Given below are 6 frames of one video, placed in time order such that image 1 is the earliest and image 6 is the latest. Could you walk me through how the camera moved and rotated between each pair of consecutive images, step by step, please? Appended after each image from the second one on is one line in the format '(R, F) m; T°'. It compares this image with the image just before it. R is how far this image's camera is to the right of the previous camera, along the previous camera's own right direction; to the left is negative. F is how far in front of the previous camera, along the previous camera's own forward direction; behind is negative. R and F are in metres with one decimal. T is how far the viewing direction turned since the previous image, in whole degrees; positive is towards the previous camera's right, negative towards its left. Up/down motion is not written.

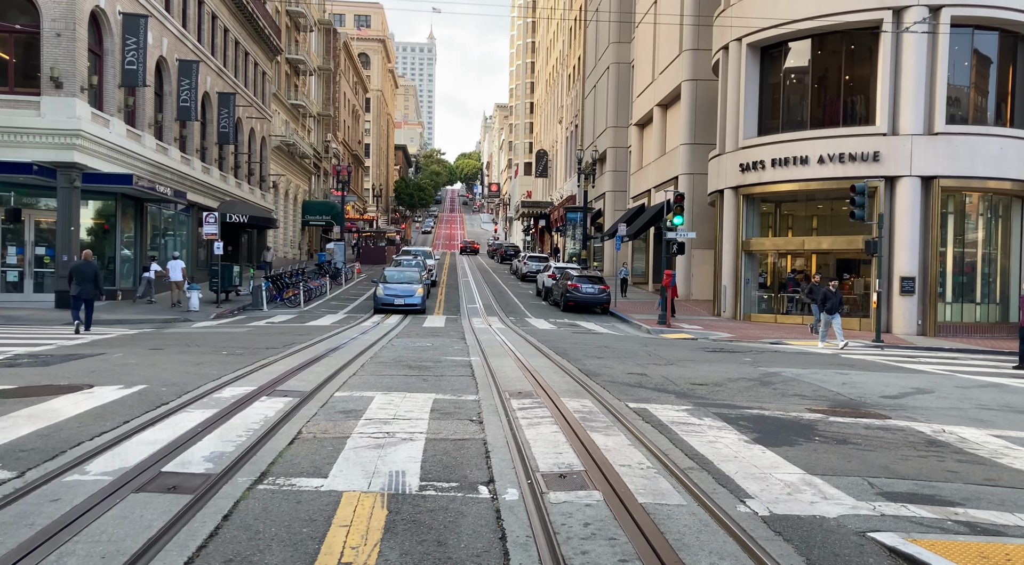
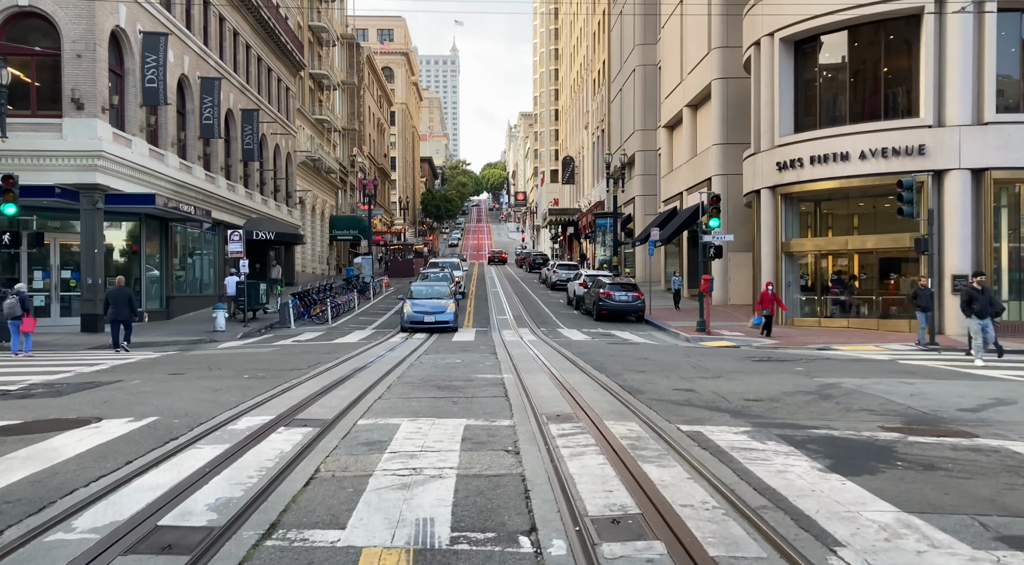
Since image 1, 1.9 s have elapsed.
(-0.1, +0.8) m; -2°
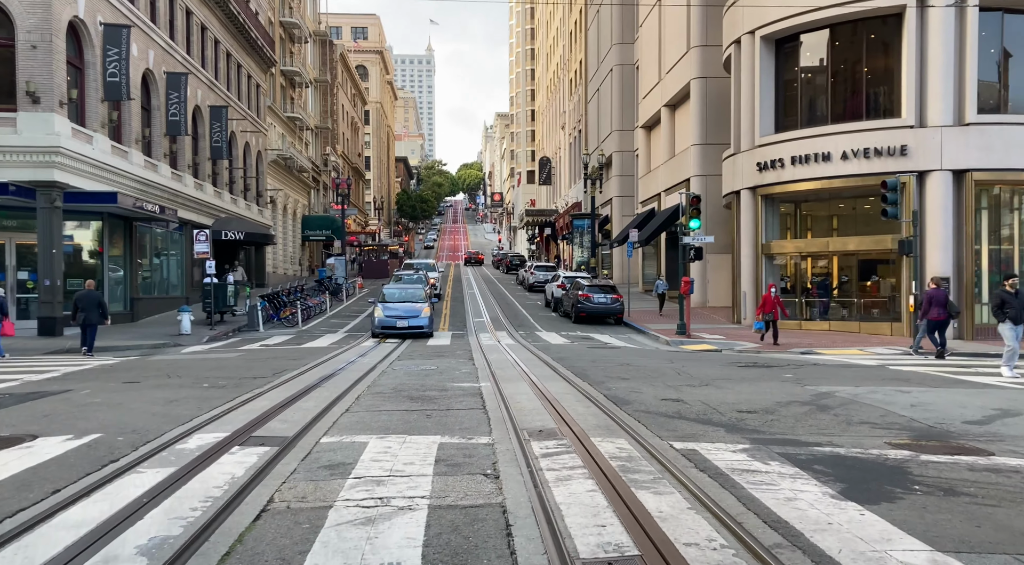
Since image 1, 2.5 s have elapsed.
(0.0, +0.7) m; +2°
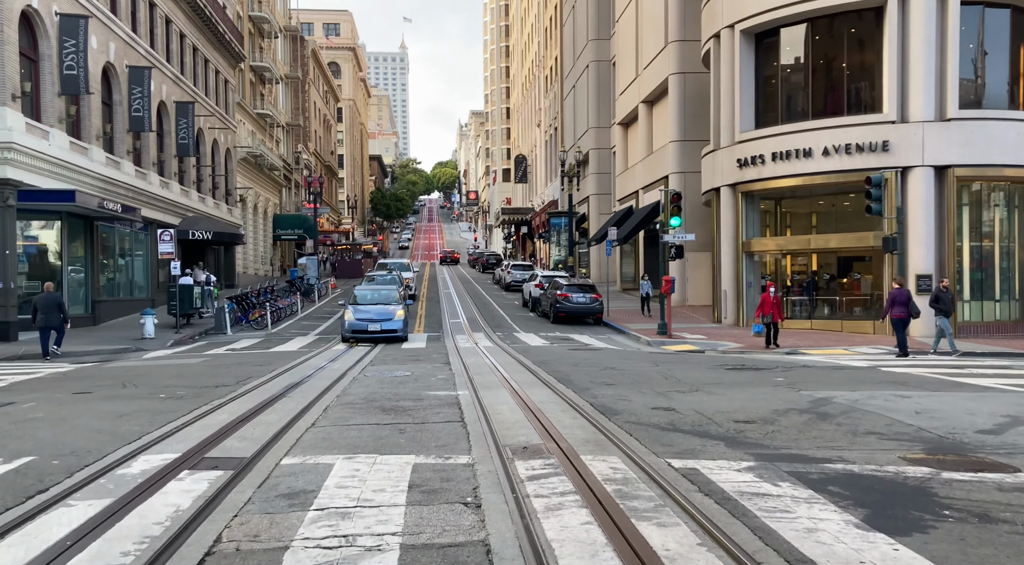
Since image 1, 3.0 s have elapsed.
(0.0, +0.7) m; +2°
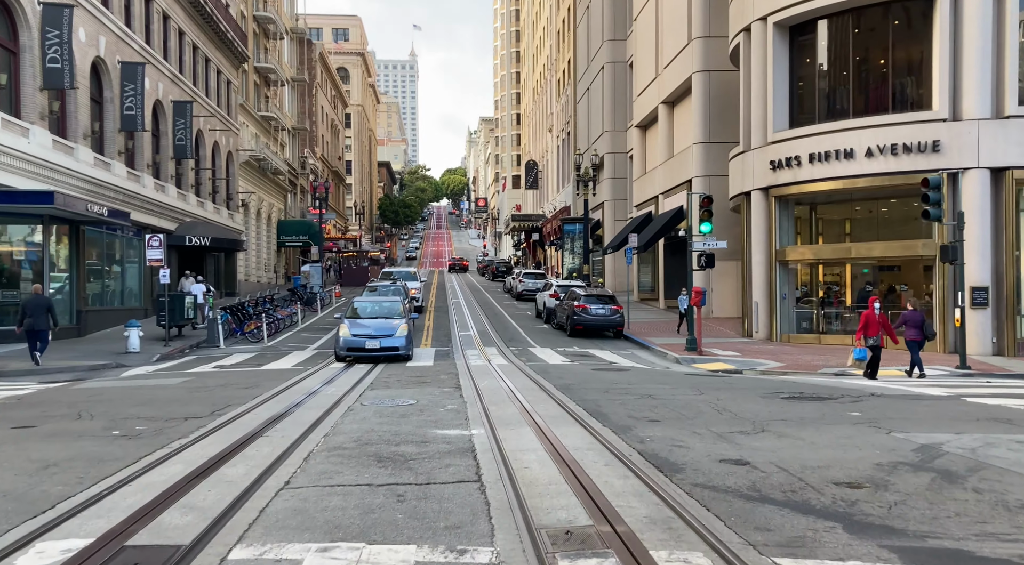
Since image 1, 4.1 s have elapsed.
(-0.2, +2.0) m; -1°
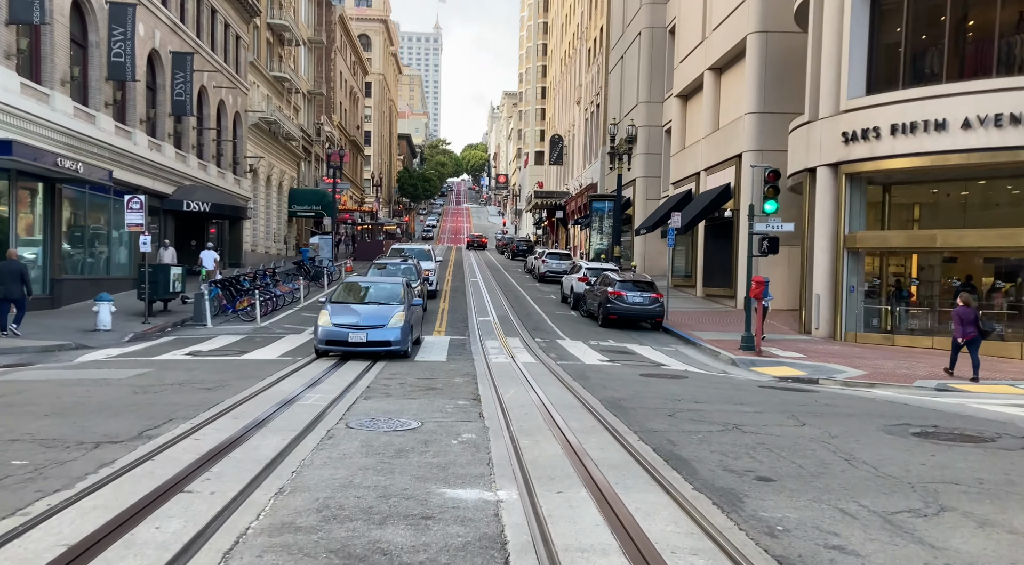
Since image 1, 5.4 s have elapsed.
(-0.3, +3.2) m; -1°
